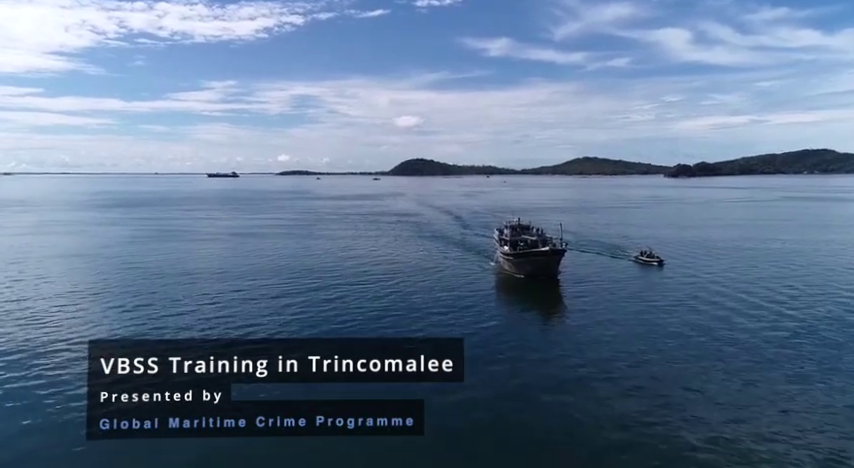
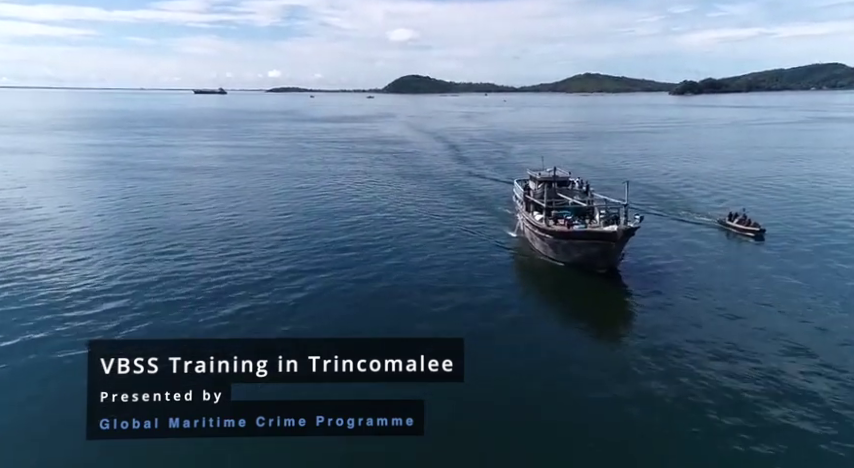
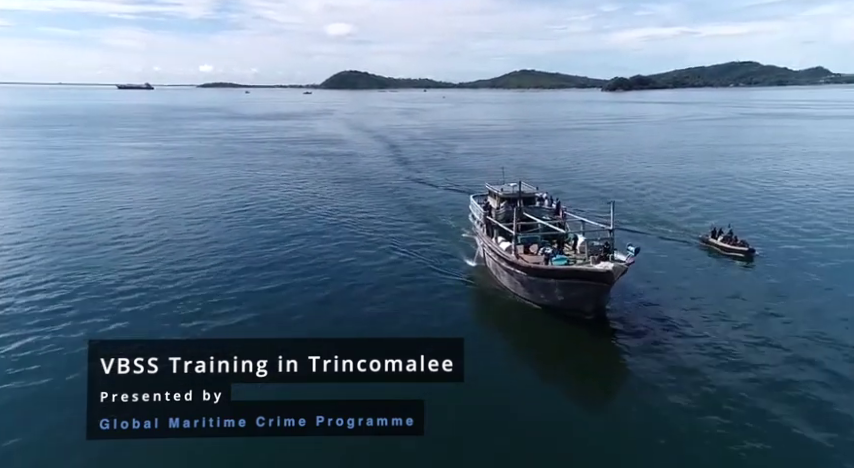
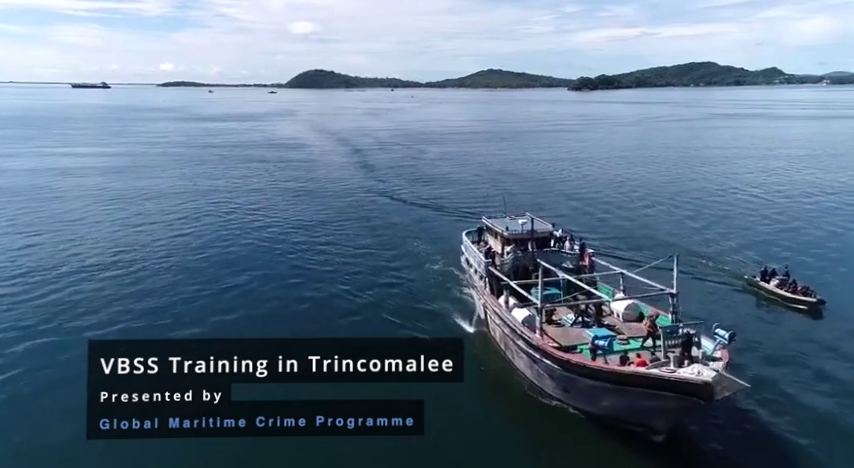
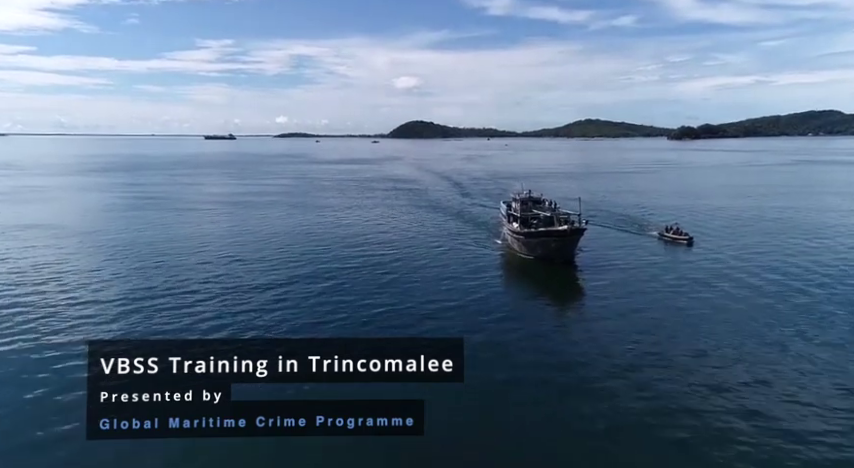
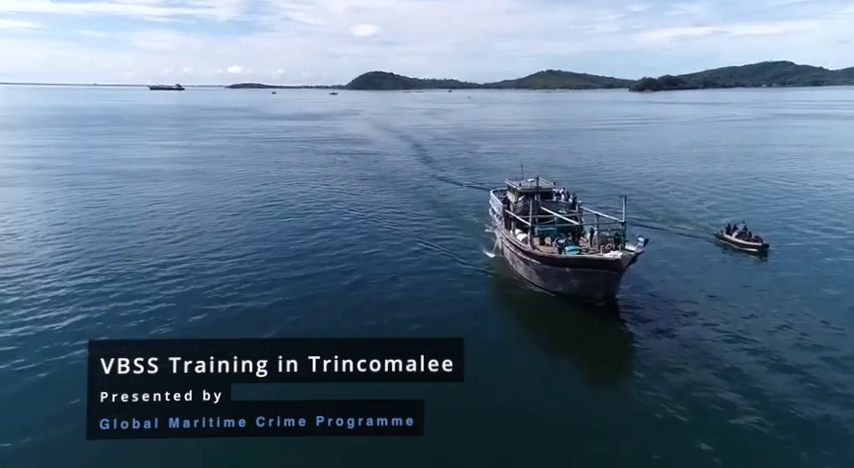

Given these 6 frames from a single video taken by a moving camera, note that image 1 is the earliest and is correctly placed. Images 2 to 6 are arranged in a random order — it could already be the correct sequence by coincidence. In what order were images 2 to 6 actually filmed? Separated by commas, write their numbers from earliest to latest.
5, 2, 6, 3, 4
